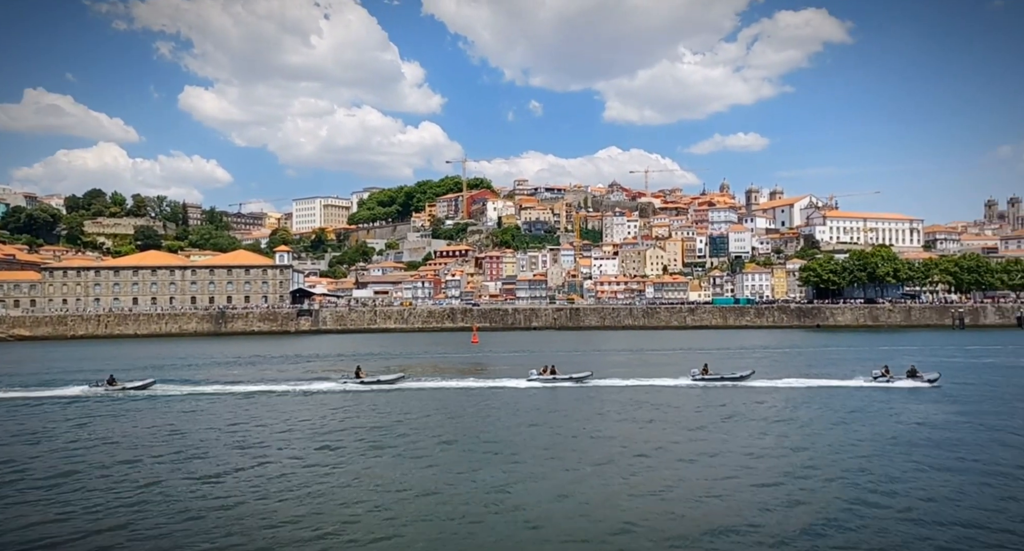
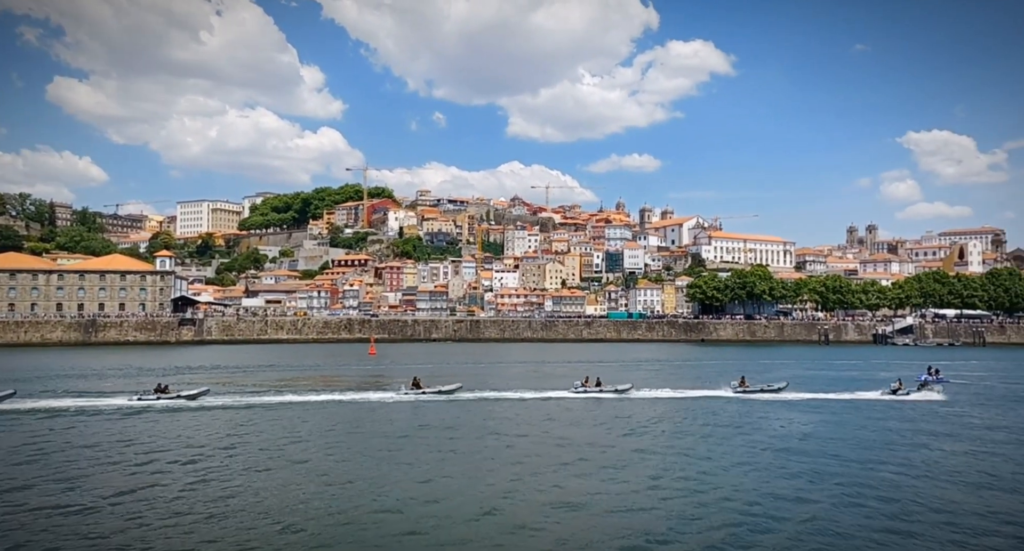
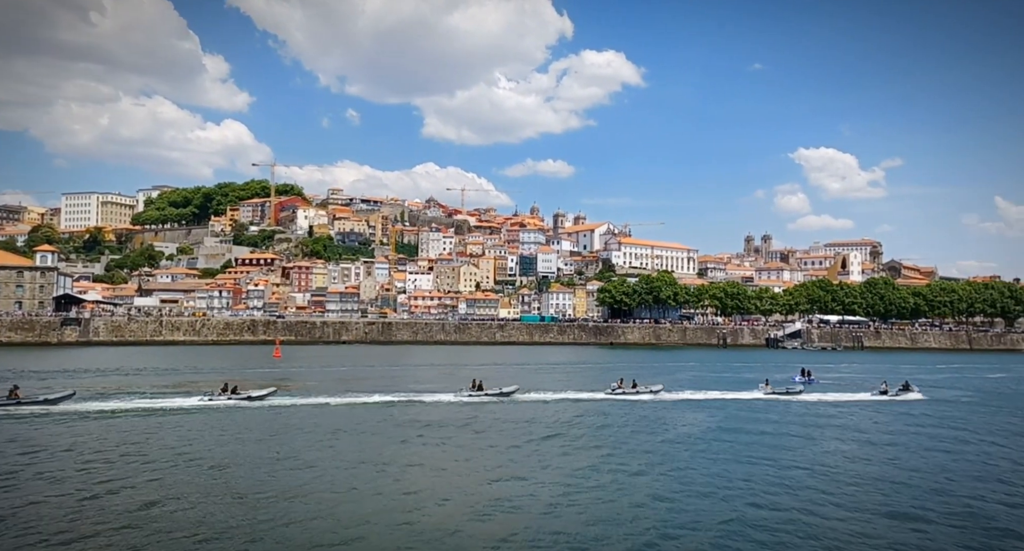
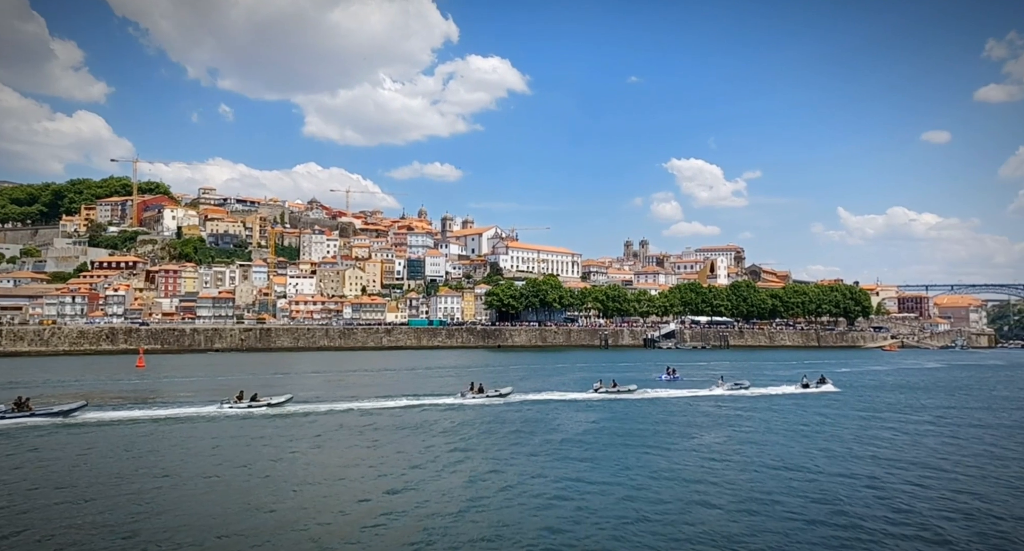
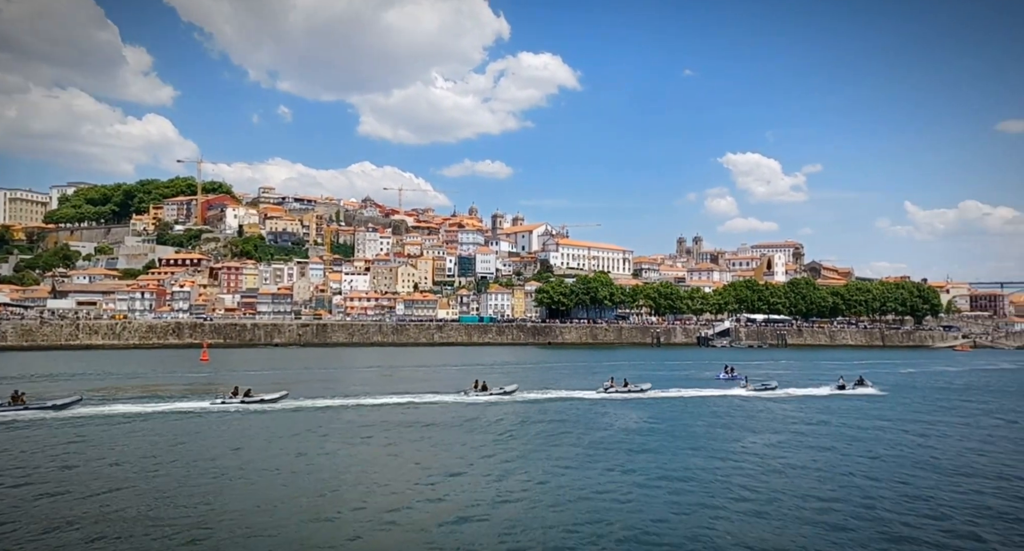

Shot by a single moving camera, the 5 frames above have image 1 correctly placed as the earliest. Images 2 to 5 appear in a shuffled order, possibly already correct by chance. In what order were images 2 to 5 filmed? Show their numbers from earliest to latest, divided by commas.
2, 3, 5, 4
